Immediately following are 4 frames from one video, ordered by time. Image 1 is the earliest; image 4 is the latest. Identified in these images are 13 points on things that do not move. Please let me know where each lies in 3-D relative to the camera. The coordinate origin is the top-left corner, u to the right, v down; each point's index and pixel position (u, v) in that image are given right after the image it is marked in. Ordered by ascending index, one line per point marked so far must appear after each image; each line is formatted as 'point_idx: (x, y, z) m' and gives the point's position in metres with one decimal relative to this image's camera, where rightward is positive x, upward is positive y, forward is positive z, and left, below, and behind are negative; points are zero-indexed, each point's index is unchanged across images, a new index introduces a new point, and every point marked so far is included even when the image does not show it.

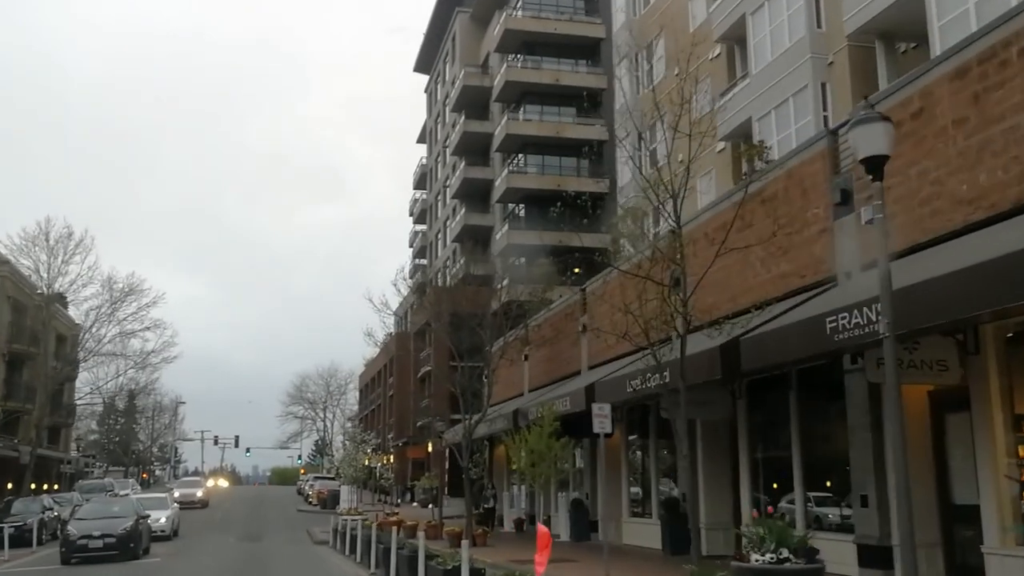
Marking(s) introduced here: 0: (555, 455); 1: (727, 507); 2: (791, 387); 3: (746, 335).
0: (+1.4, -5.3, +18.2) m
1: (+6.7, -6.8, +17.8) m
2: (+7.5, -2.7, +15.3) m
3: (+5.3, -1.0, +12.9) m
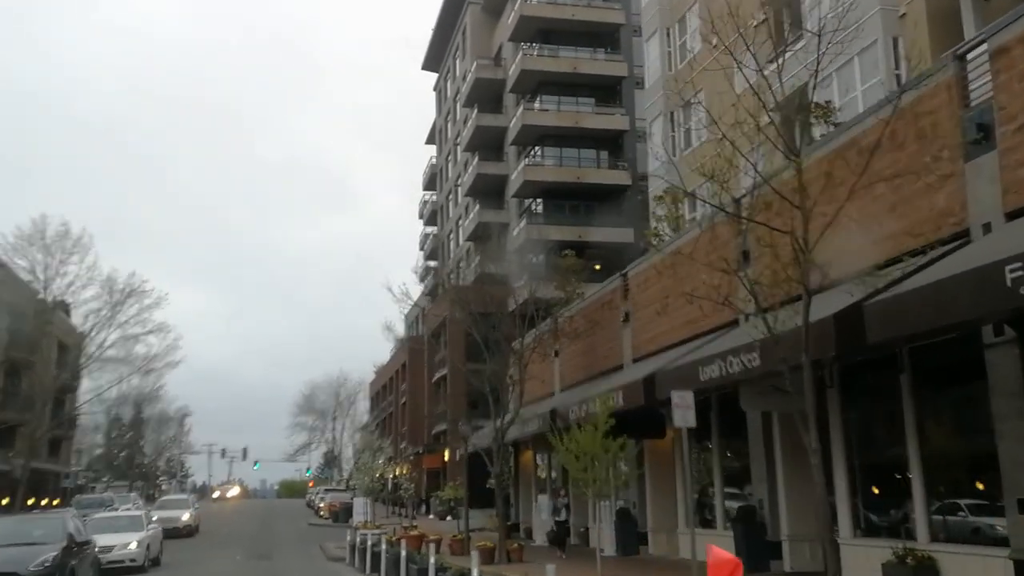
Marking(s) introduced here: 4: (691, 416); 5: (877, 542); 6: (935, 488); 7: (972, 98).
0: (+2.8, -4.7, +15.7) m
1: (+8.0, -6.1, +15.3) m
2: (+8.8, -1.8, +12.8) m
3: (+6.5, -0.2, +10.4) m
4: (+3.6, -2.6, +11.5) m
5: (+8.3, -5.8, +12.9) m
6: (+9.1, -4.3, +12.2) m
7: (+9.1, +3.8, +11.3) m
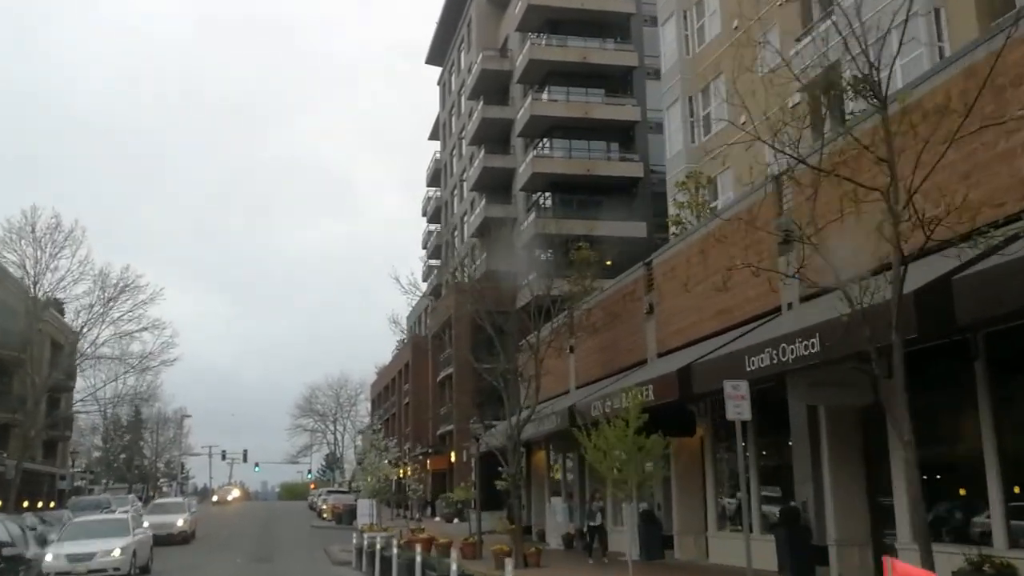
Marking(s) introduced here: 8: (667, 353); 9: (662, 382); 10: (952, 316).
0: (+3.4, -4.3, +14.5) m
1: (+8.6, -5.6, +14.0) m
2: (+9.4, -1.4, +11.6) m
3: (+7.1, +0.2, +9.2) m
4: (+4.2, -2.2, +10.3) m
5: (+8.9, -5.3, +11.7) m
6: (+9.7, -3.9, +11.0) m
7: (+9.7, +4.2, +10.1) m
8: (+5.4, -2.2, +19.9) m
9: (+4.0, -2.5, +15.3) m
10: (+7.0, -0.5, +9.1) m
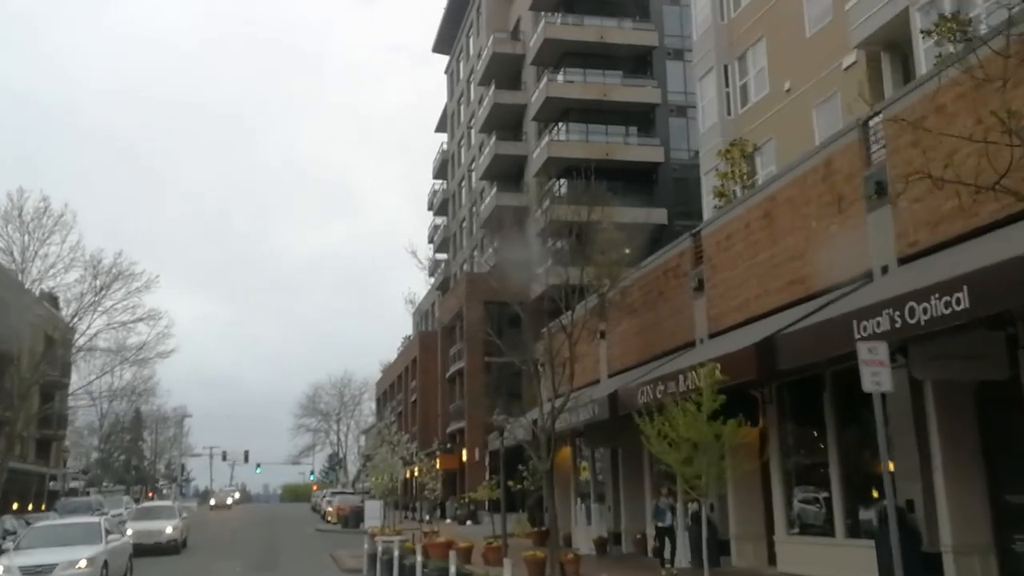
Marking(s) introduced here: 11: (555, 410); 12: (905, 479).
0: (+4.4, -3.4, +12.2) m
1: (+9.7, -4.7, +11.7) m
2: (+10.4, -0.5, +9.3) m
3: (+8.2, +1.1, +6.9) m
4: (+5.3, -1.2, +8.0) m
5: (+9.9, -4.4, +9.4) m
6: (+10.7, -2.9, +8.7) m
7: (+10.7, +5.1, +7.8) m
8: (+6.4, -1.3, +17.5) m
9: (+5.0, -1.6, +13.0) m
10: (+8.0, +0.5, +6.8) m
11: (+1.3, -4.4, +20.1) m
12: (+8.8, -4.3, +12.7) m
